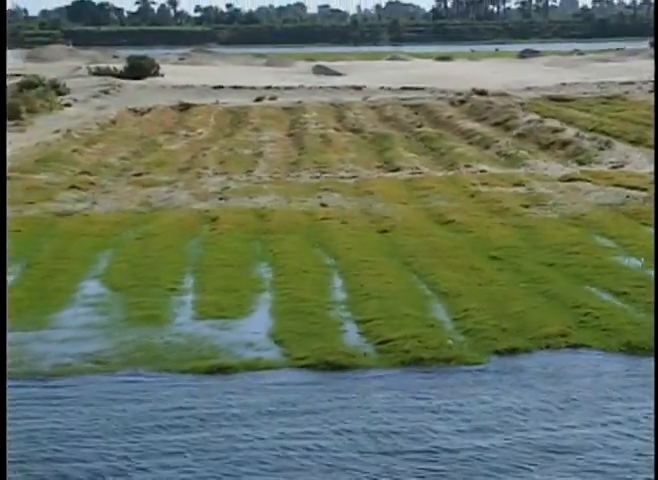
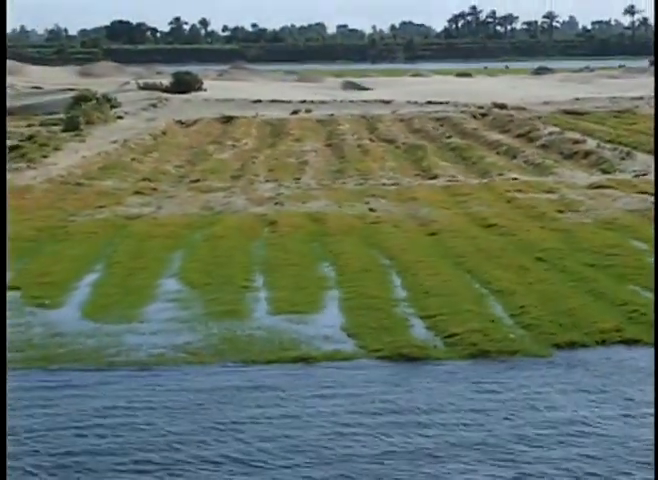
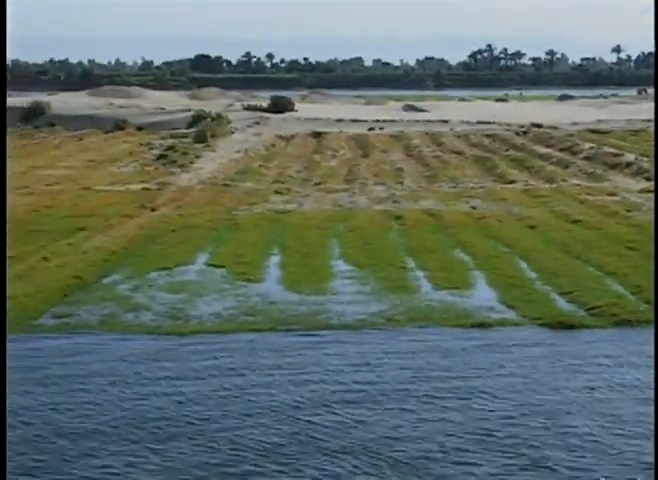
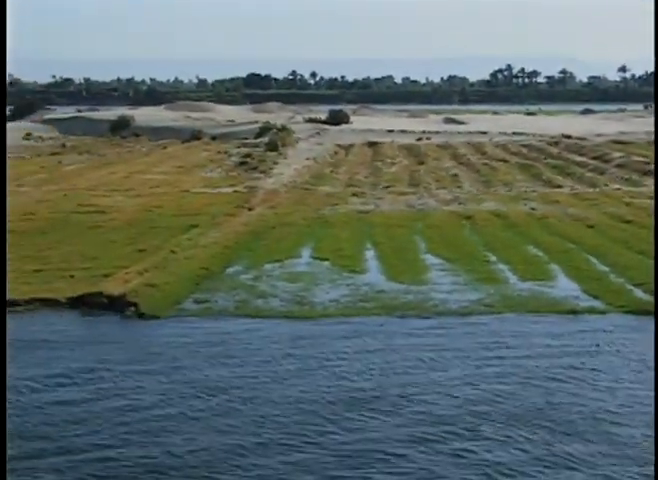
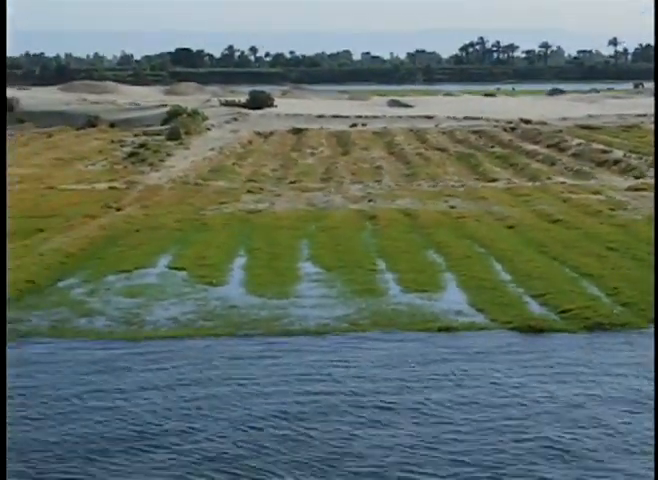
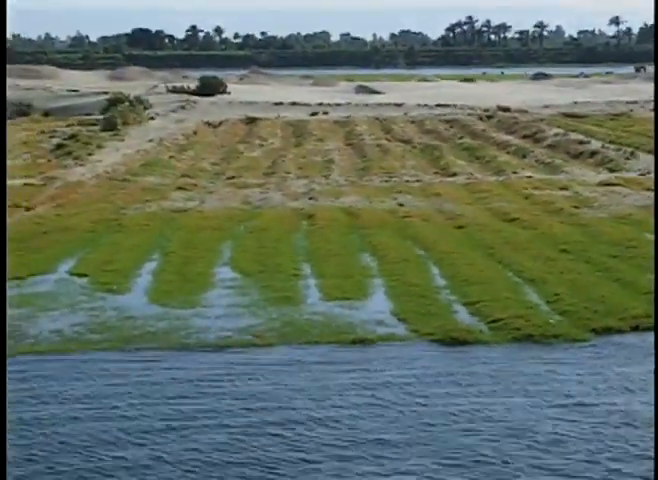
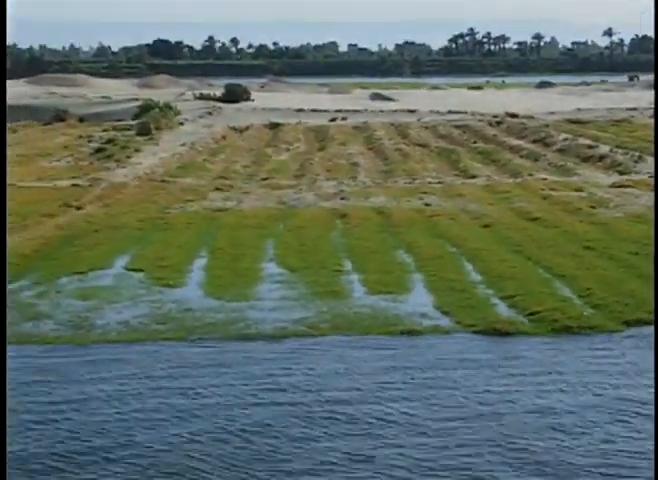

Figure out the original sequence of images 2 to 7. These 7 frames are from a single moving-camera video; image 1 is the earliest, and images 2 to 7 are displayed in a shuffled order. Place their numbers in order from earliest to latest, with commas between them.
2, 6, 7, 5, 3, 4
